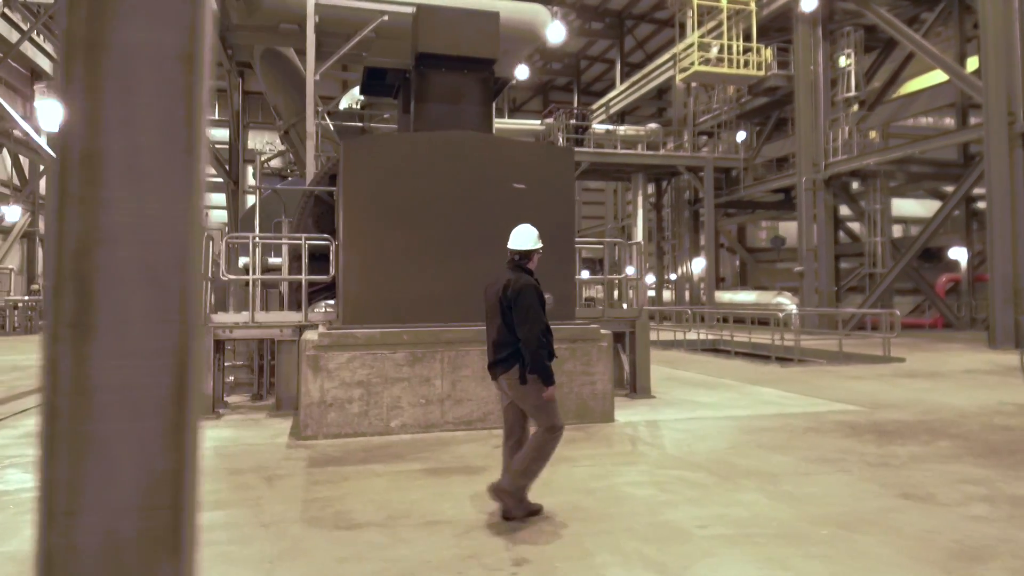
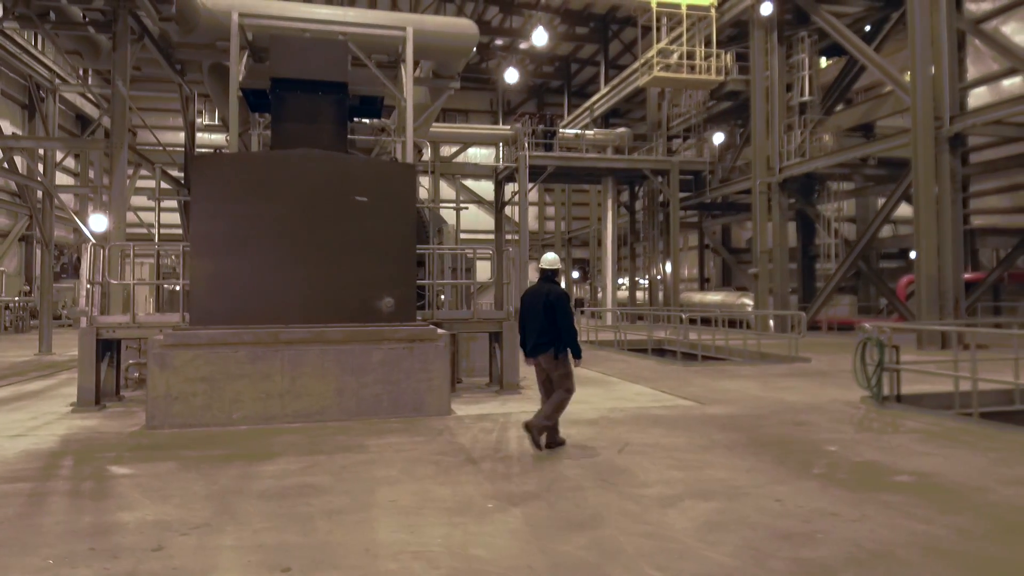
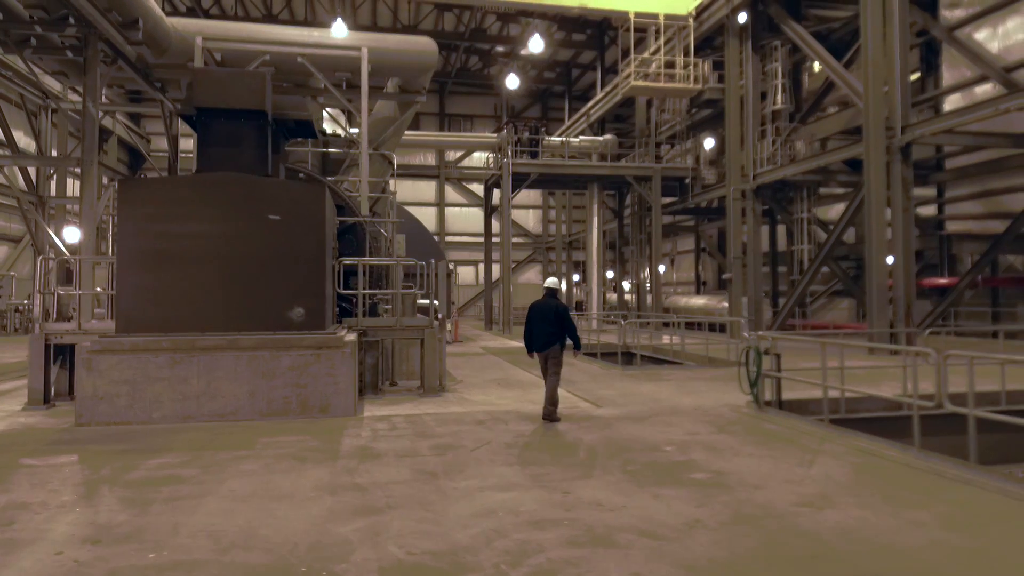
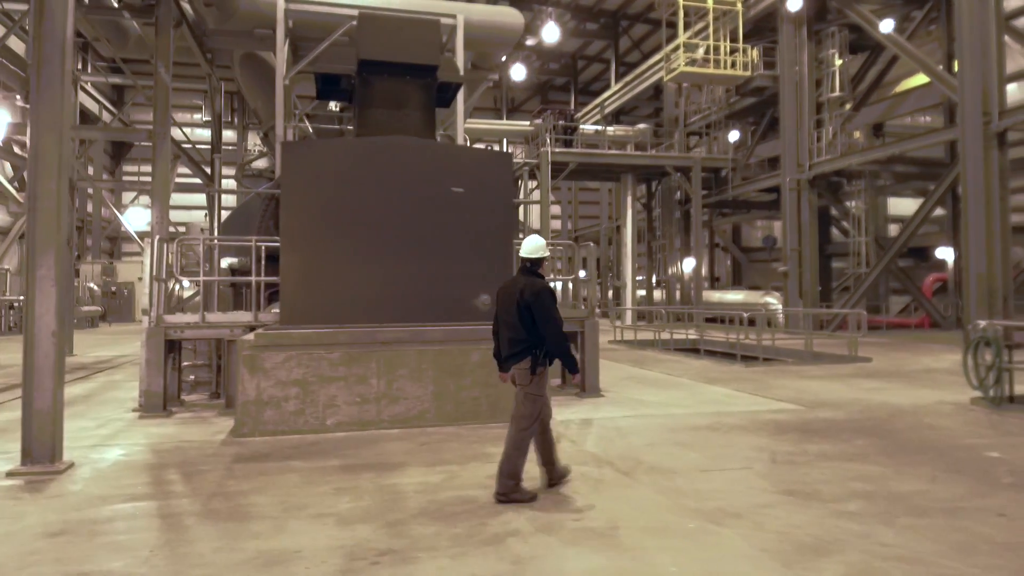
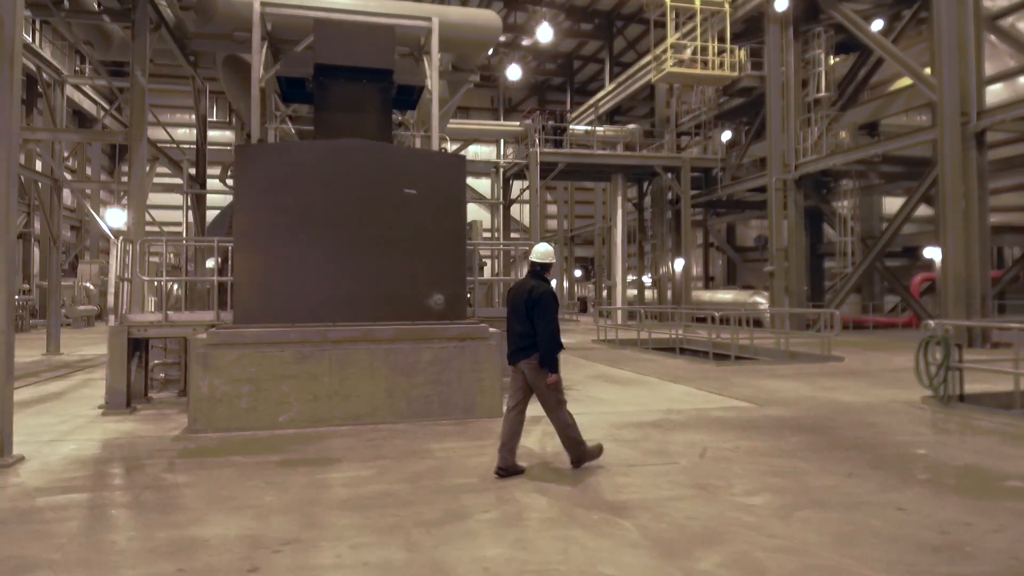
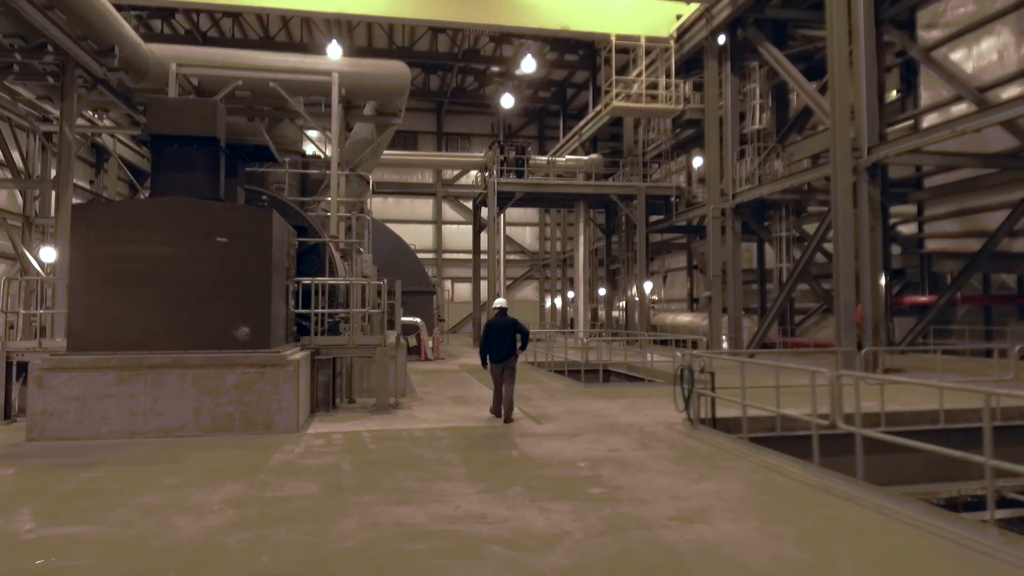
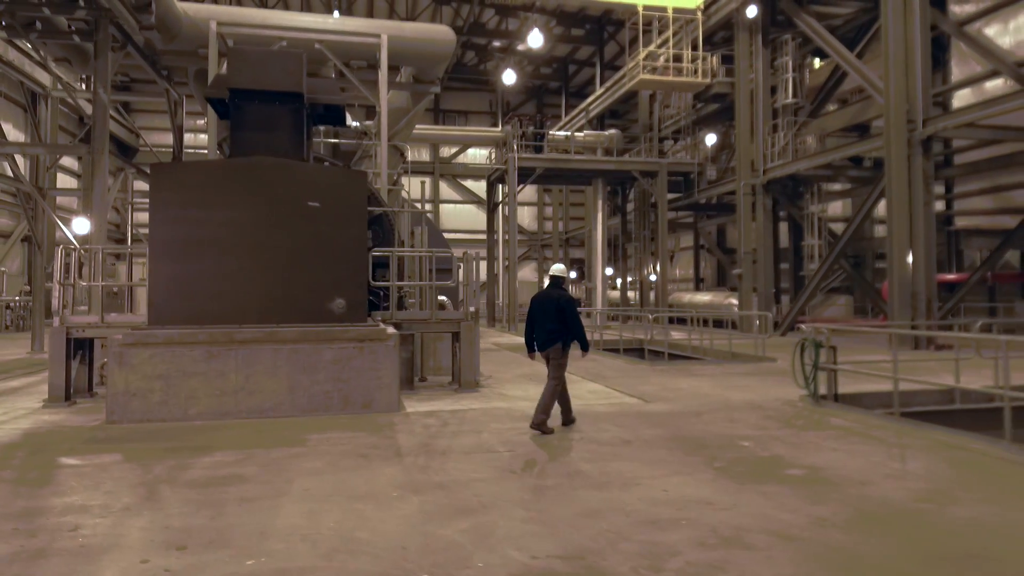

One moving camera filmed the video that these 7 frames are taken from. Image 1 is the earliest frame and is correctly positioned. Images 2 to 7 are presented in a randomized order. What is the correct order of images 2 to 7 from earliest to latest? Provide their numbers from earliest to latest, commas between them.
4, 5, 2, 7, 3, 6
